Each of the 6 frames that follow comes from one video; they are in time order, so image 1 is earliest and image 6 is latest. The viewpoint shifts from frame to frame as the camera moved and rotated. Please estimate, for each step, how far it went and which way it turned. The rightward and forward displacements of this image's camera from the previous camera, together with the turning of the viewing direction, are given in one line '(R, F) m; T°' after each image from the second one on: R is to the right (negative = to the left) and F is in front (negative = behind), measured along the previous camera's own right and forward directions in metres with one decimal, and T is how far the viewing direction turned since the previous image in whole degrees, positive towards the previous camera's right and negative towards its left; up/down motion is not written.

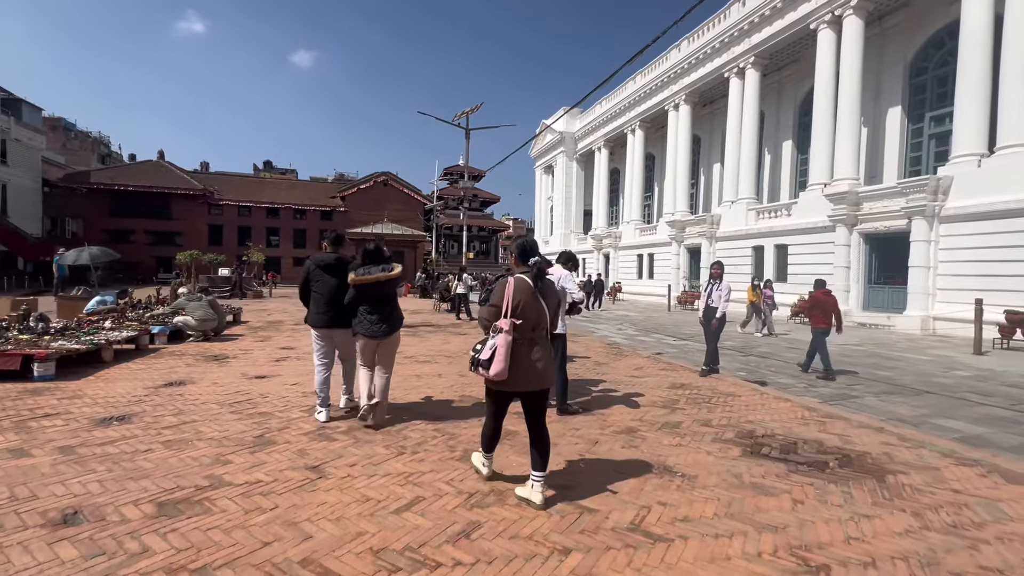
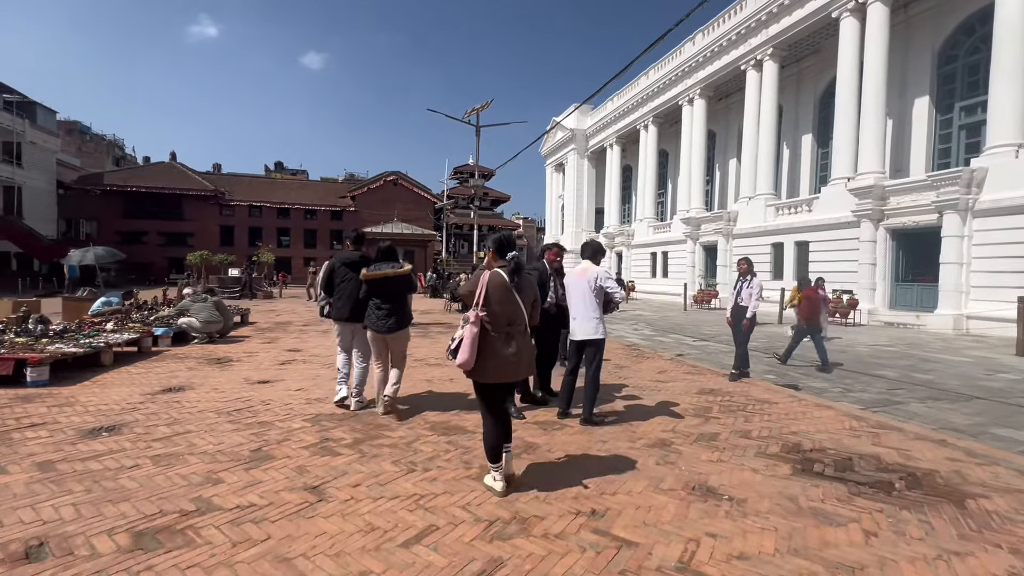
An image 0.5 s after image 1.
(-0.1, +0.5) m; -1°
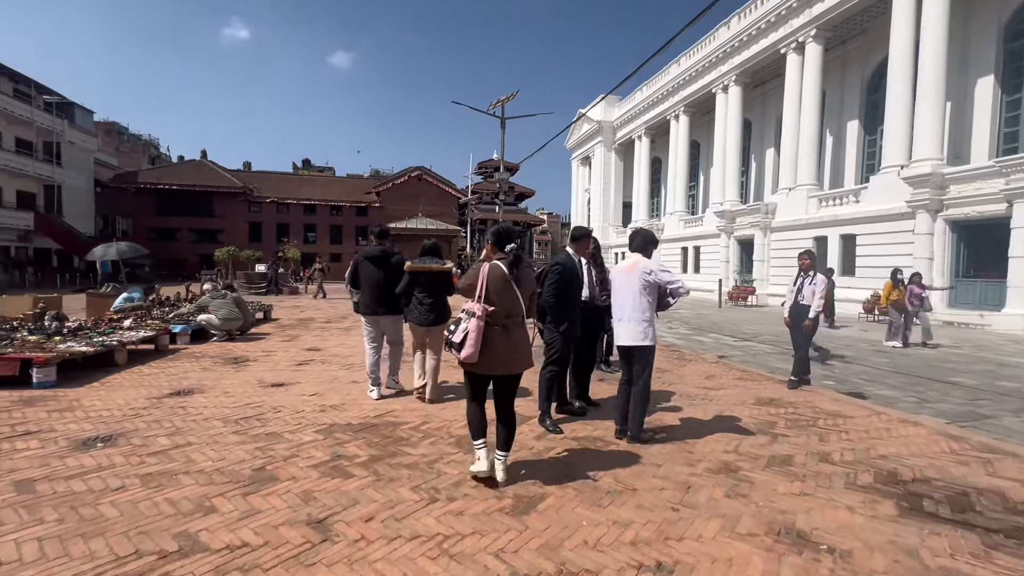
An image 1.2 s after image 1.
(-0.1, +0.7) m; -3°
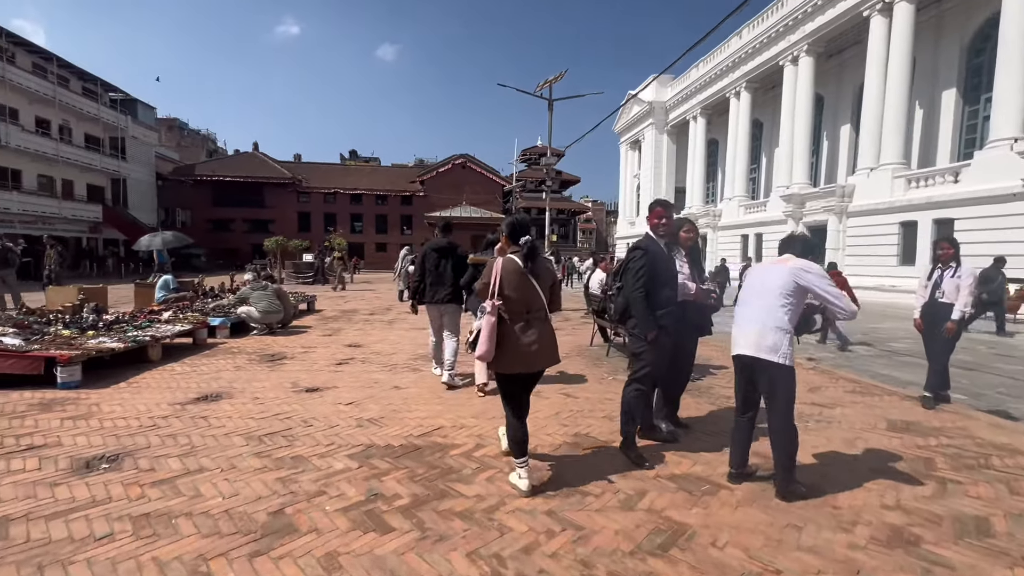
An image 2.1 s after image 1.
(-0.3, +1.0) m; -5°
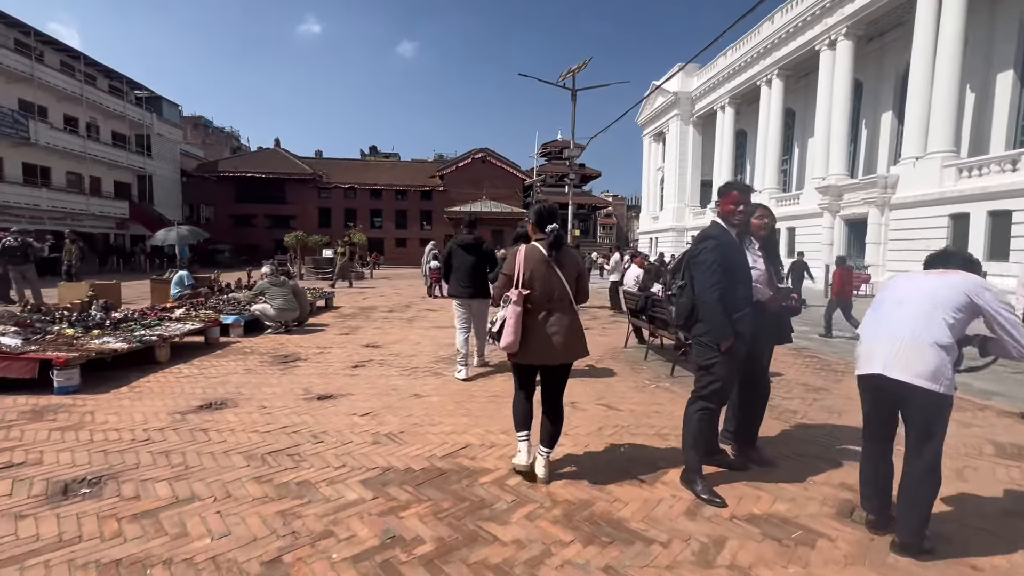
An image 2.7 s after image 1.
(-0.2, +0.6) m; -2°
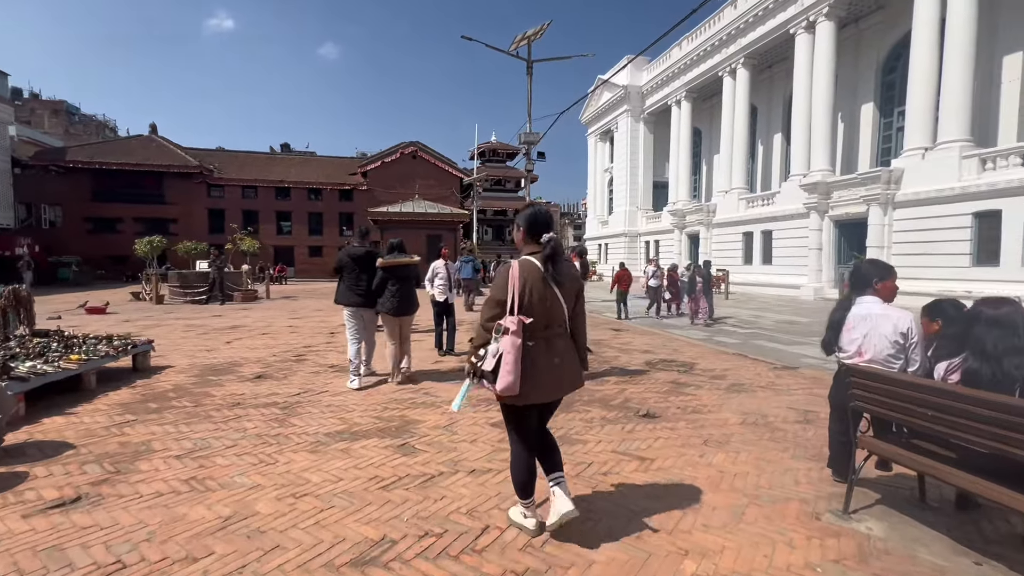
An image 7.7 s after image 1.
(-0.6, +5.4) m; +8°
